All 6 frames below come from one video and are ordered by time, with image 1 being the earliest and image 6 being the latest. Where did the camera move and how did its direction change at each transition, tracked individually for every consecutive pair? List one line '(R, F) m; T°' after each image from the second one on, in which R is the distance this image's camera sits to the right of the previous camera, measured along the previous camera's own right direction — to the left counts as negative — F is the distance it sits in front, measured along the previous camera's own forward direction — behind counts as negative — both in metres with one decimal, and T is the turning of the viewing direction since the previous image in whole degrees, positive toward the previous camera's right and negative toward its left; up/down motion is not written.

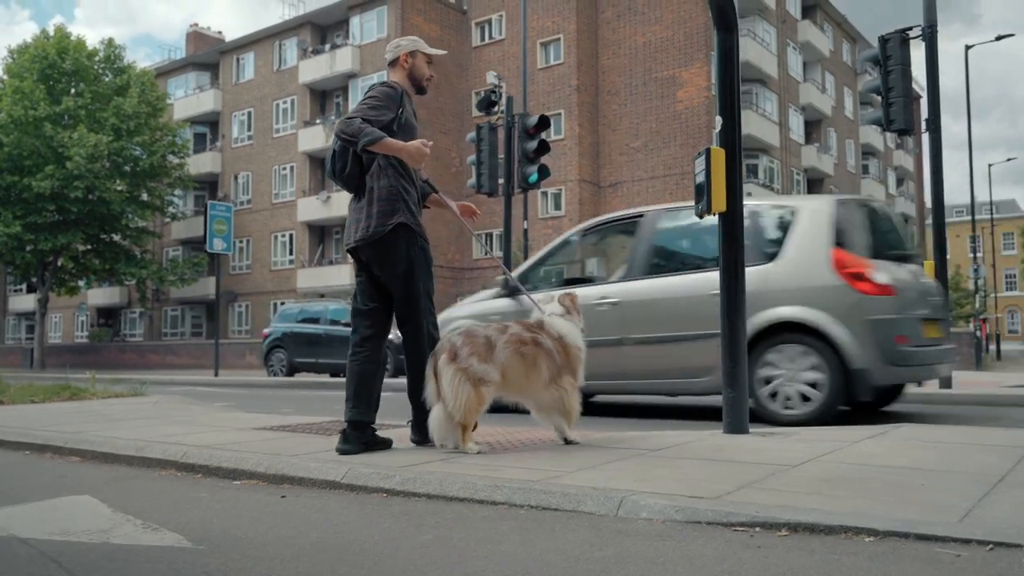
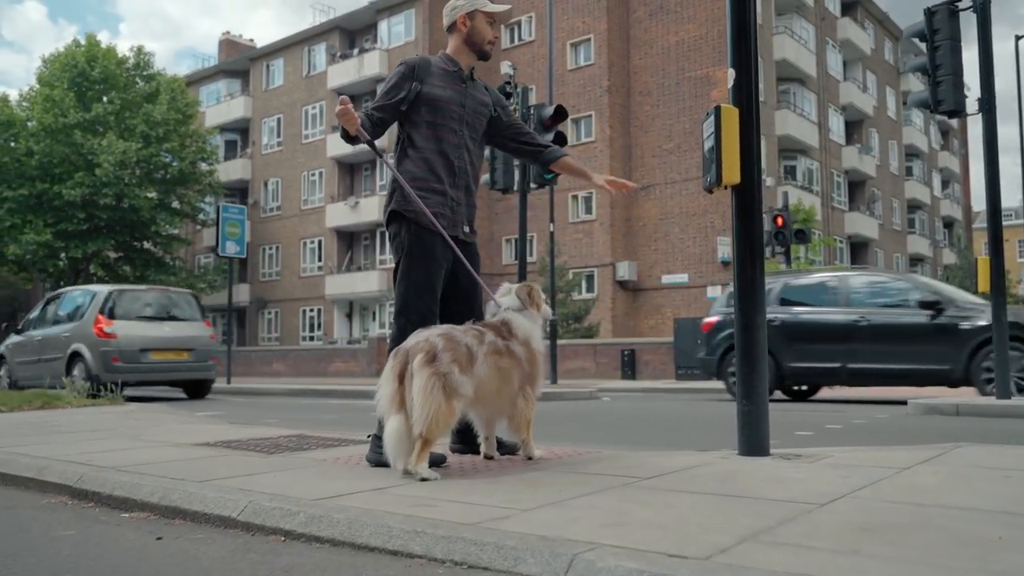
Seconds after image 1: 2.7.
(+0.4, +1.1) m; -2°
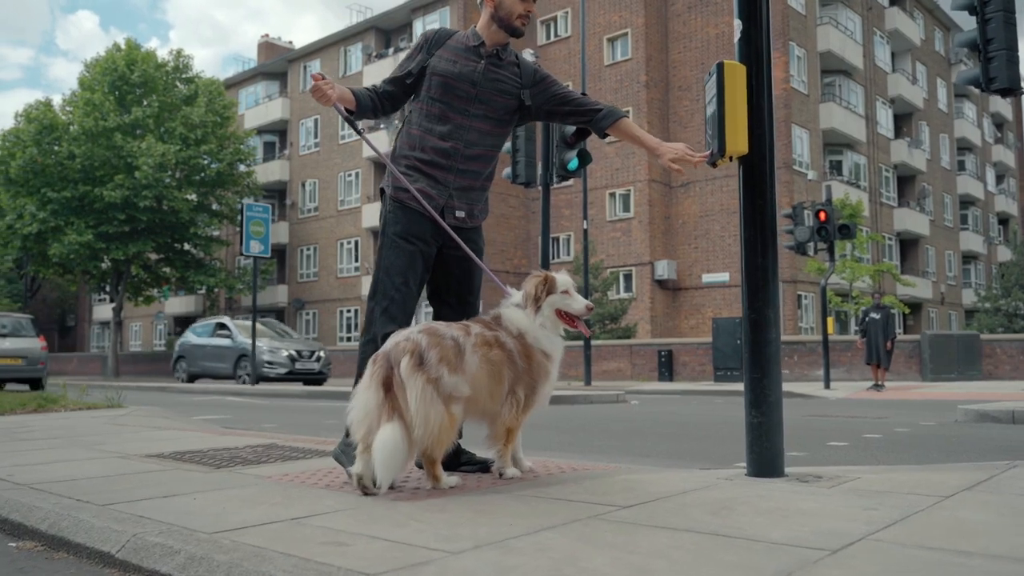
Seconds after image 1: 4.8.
(+0.4, +0.7) m; -3°
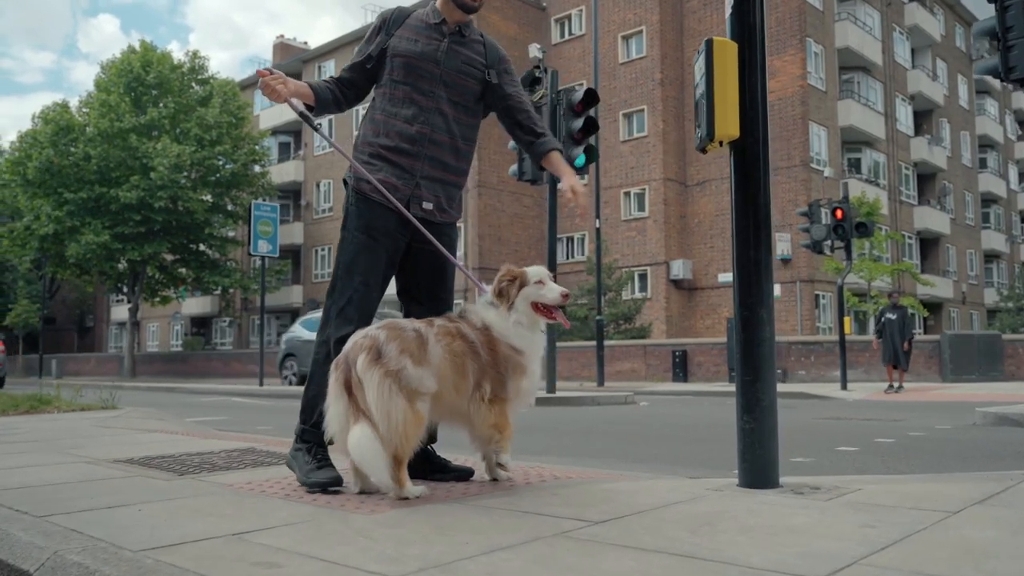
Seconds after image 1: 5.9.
(+0.2, +0.3) m; -1°
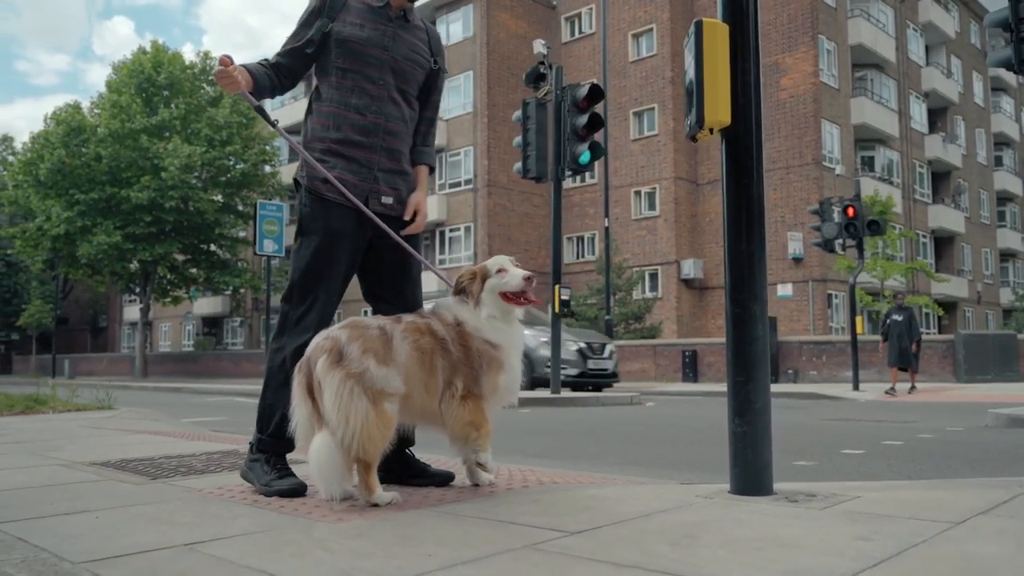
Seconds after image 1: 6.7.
(+0.1, +0.2) m; -1°
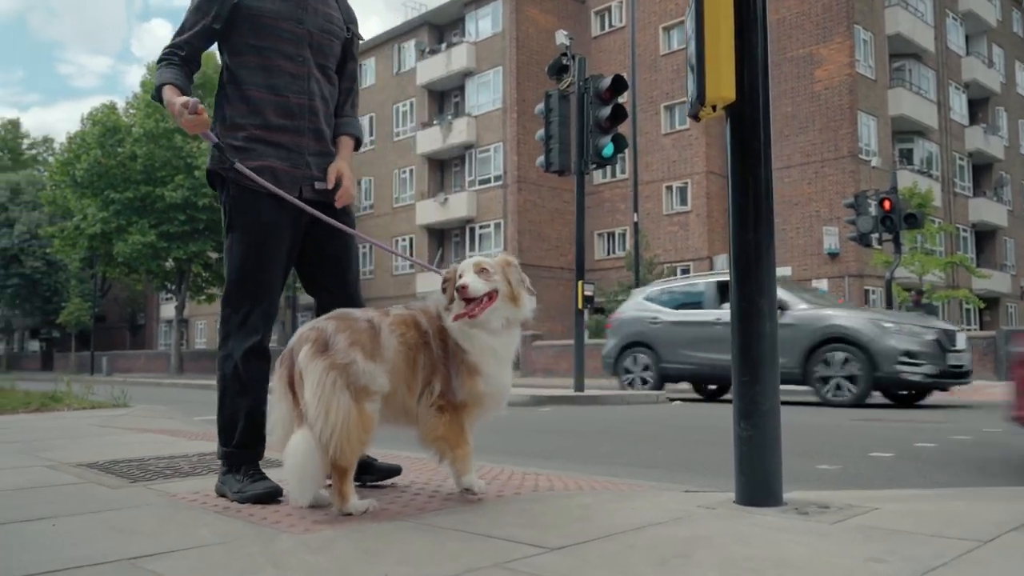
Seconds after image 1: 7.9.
(+0.2, +0.3) m; -2°
